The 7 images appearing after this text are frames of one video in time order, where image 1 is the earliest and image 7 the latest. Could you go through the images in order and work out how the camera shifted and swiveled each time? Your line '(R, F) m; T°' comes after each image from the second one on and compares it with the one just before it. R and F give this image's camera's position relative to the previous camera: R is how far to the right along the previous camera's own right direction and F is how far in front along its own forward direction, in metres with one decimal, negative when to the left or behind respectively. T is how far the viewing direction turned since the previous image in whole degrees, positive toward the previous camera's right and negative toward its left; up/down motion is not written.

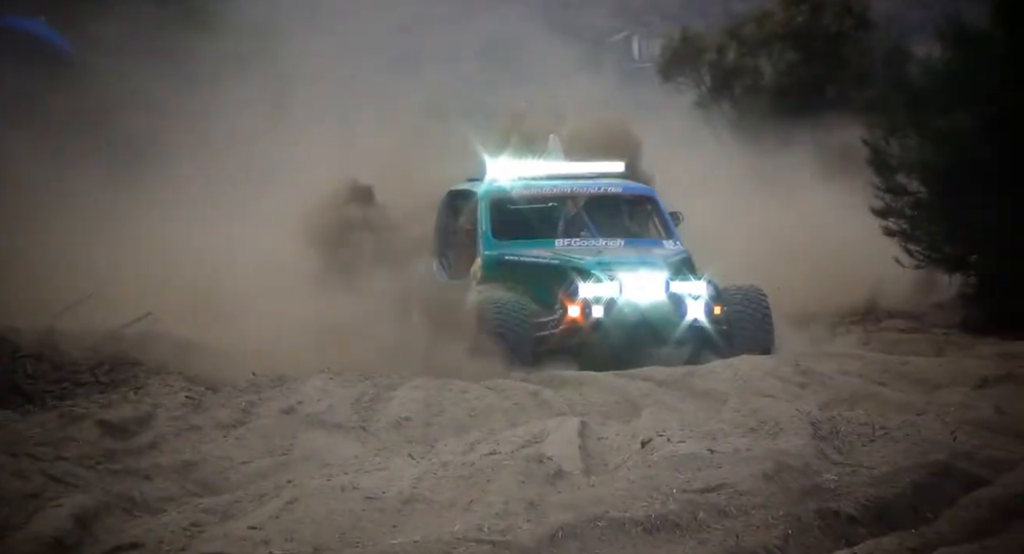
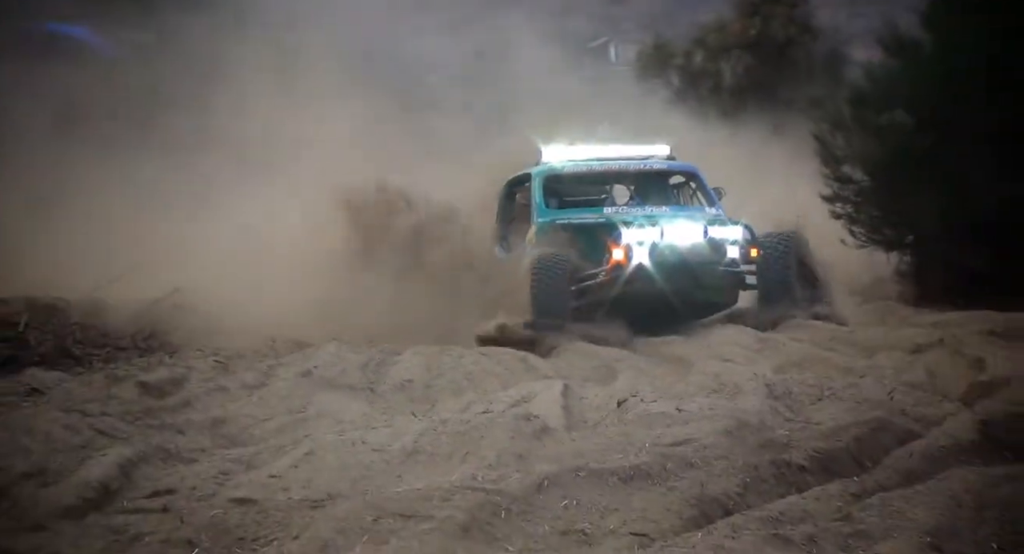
(+0.2, -0.6) m; -2°
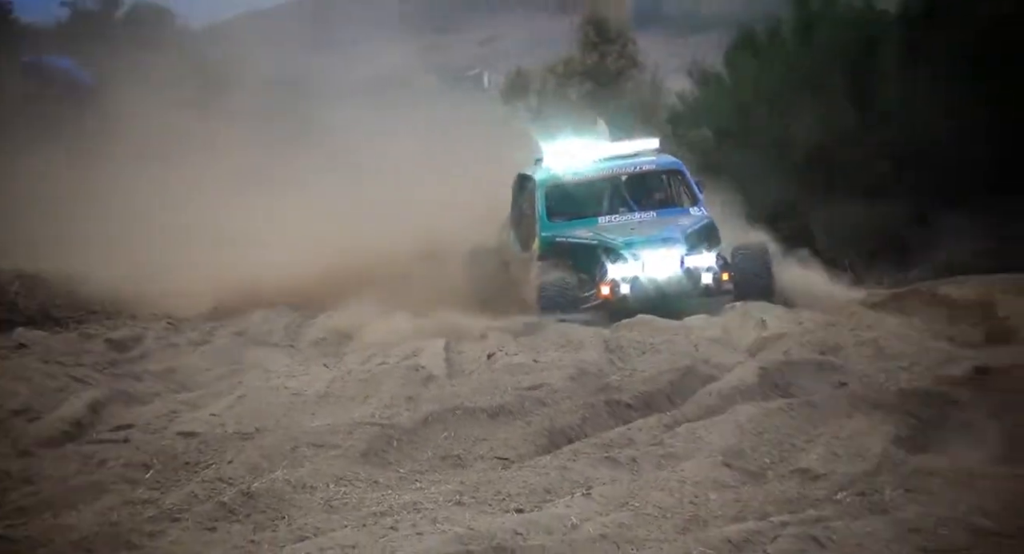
(+0.3, -1.4) m; +2°
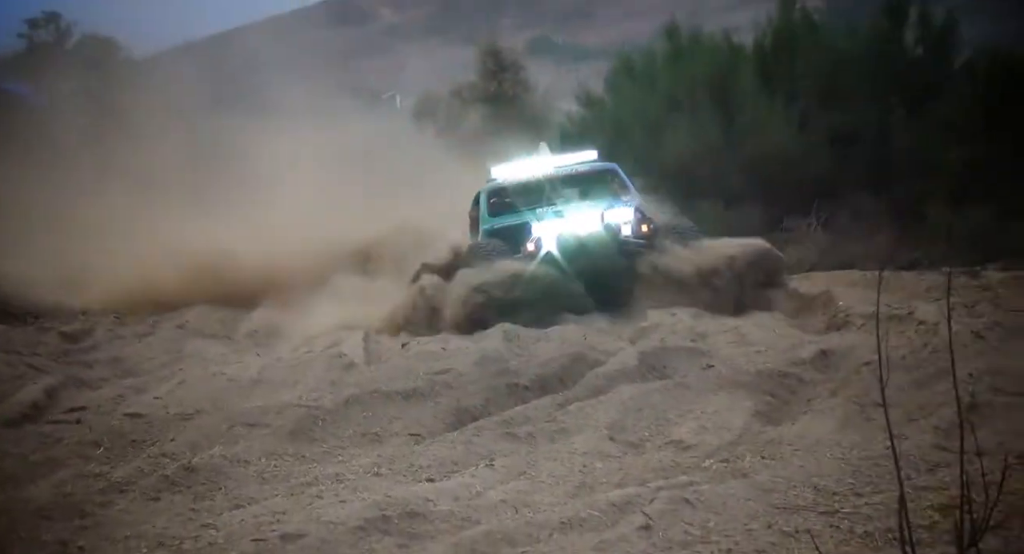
(+0.1, -0.9) m; +3°
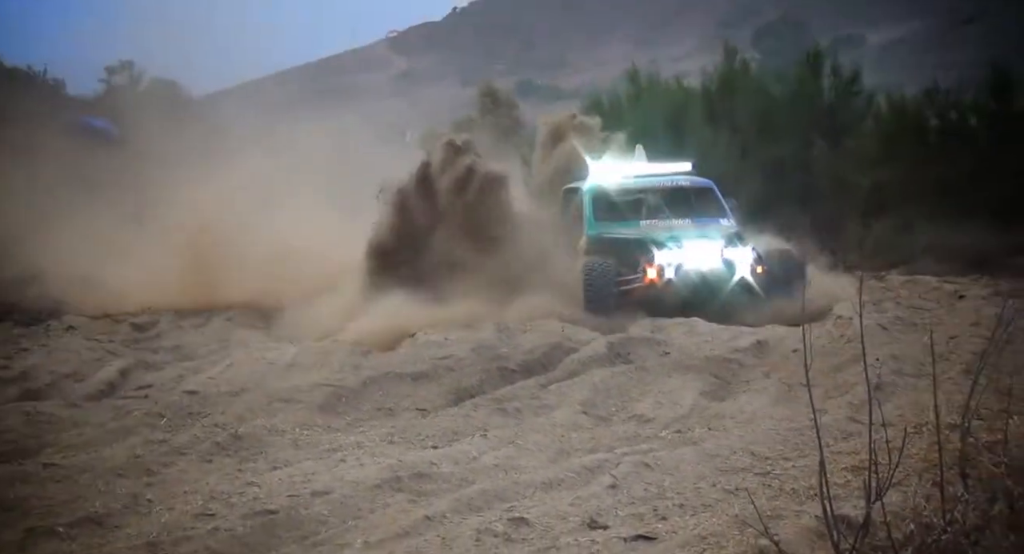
(+0.1, -1.5) m; -1°
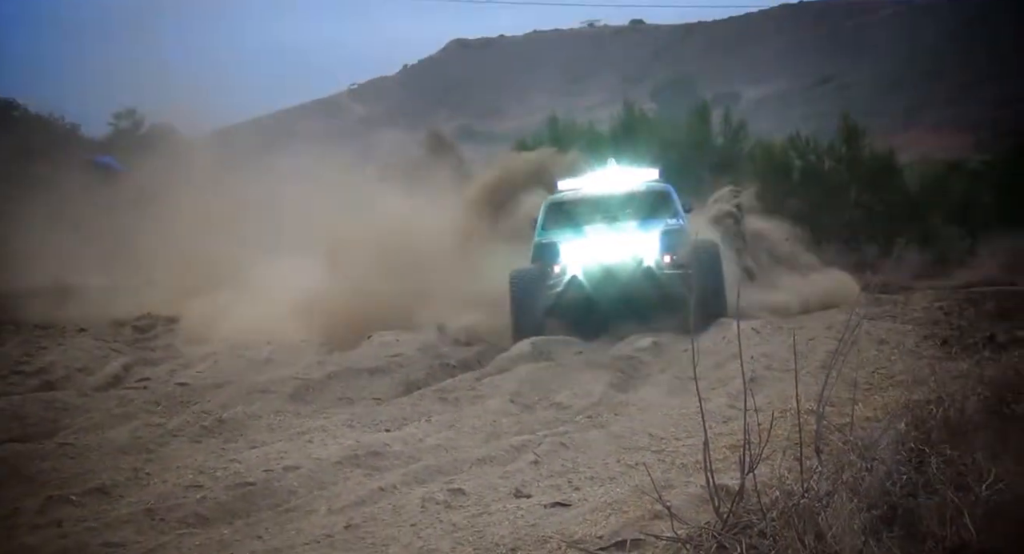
(+0.2, -1.8) m; +2°
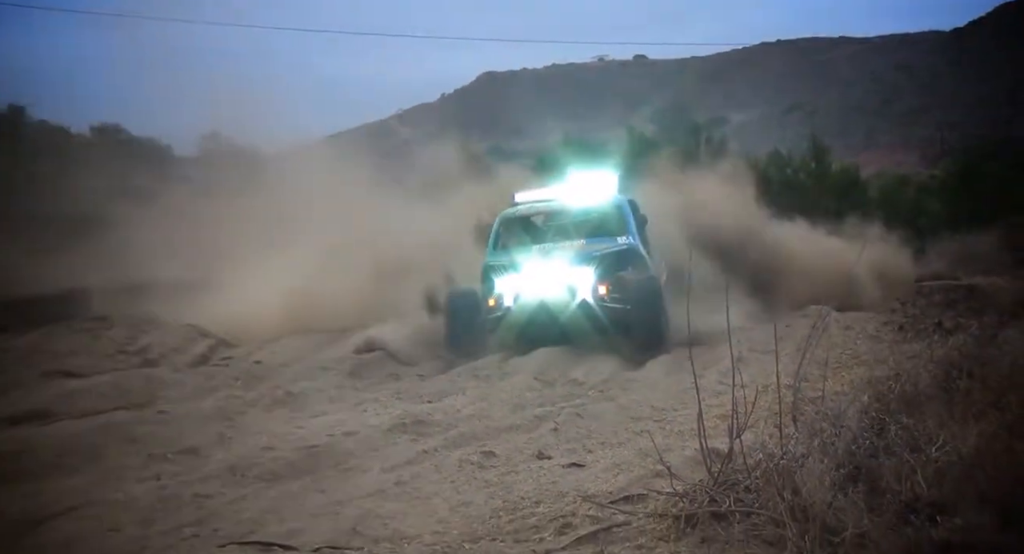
(+0.1, -1.8) m; -1°
